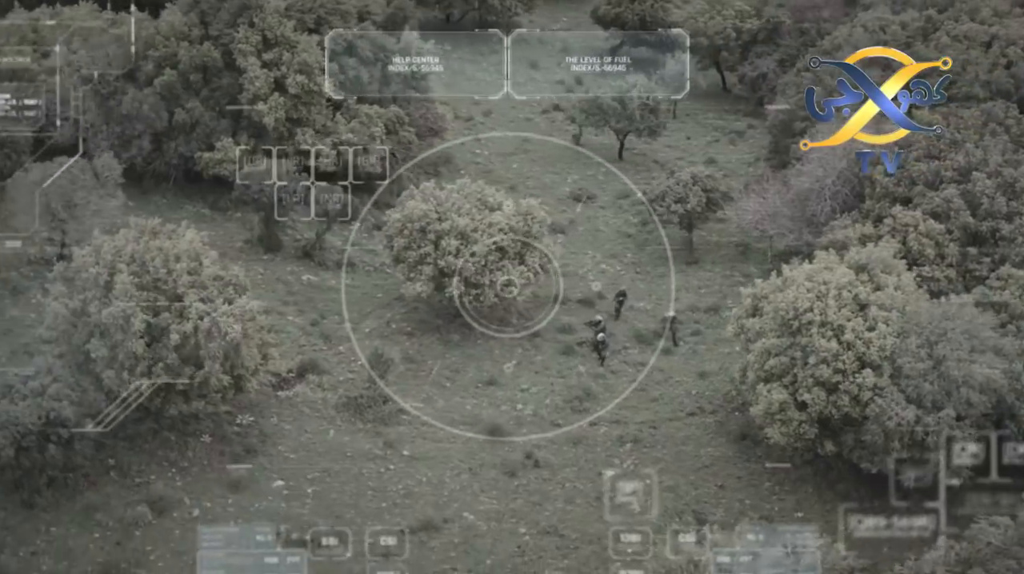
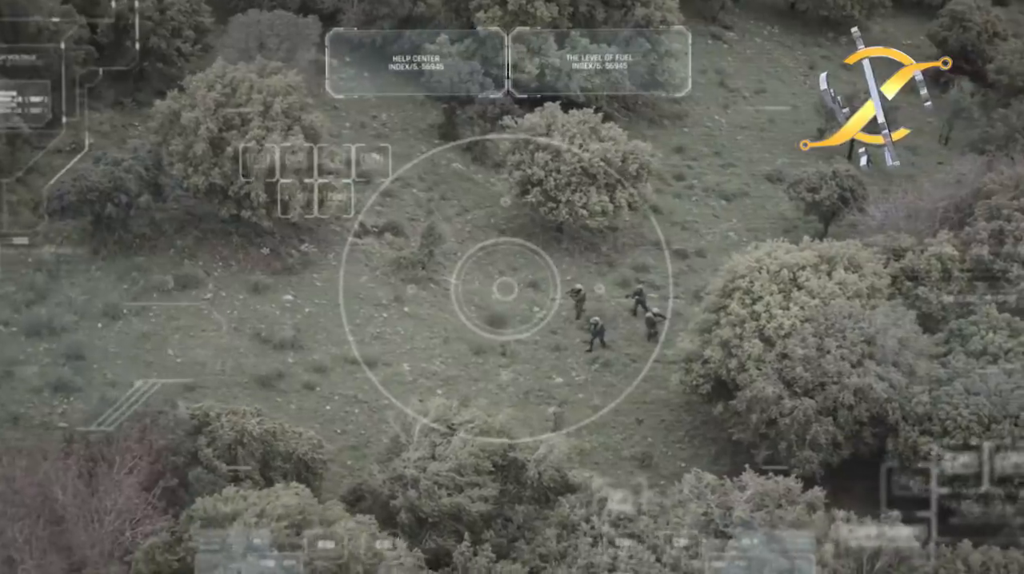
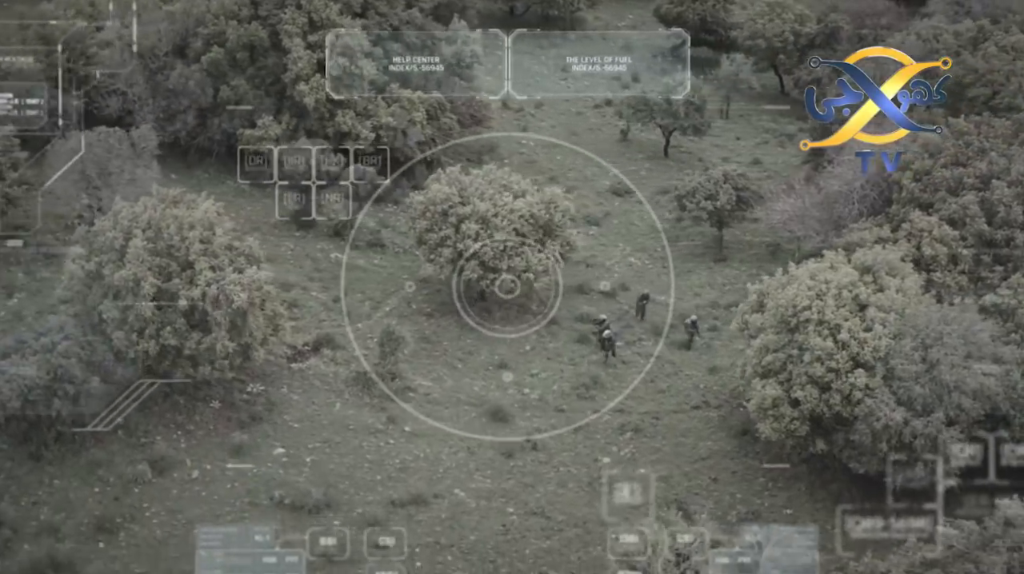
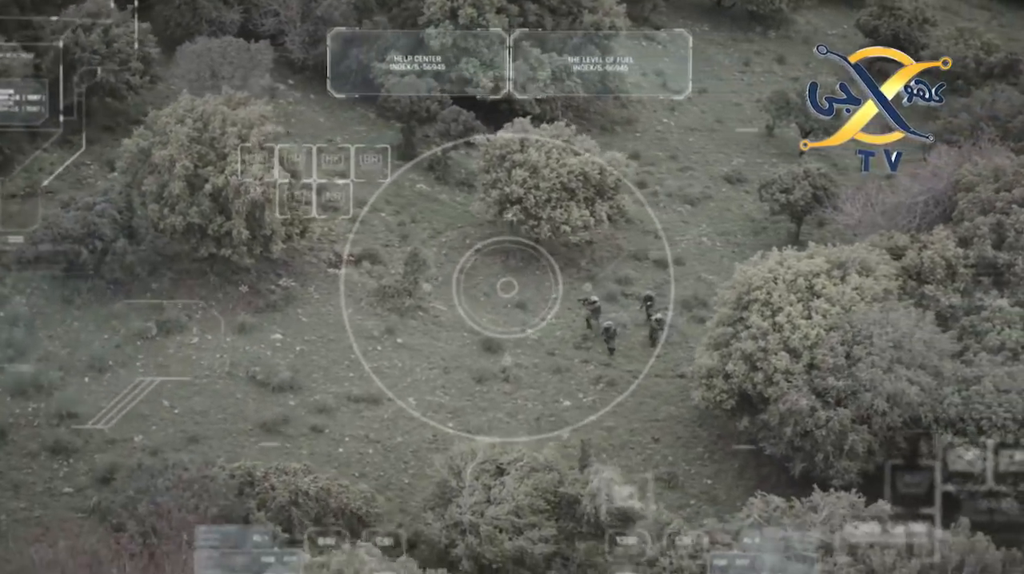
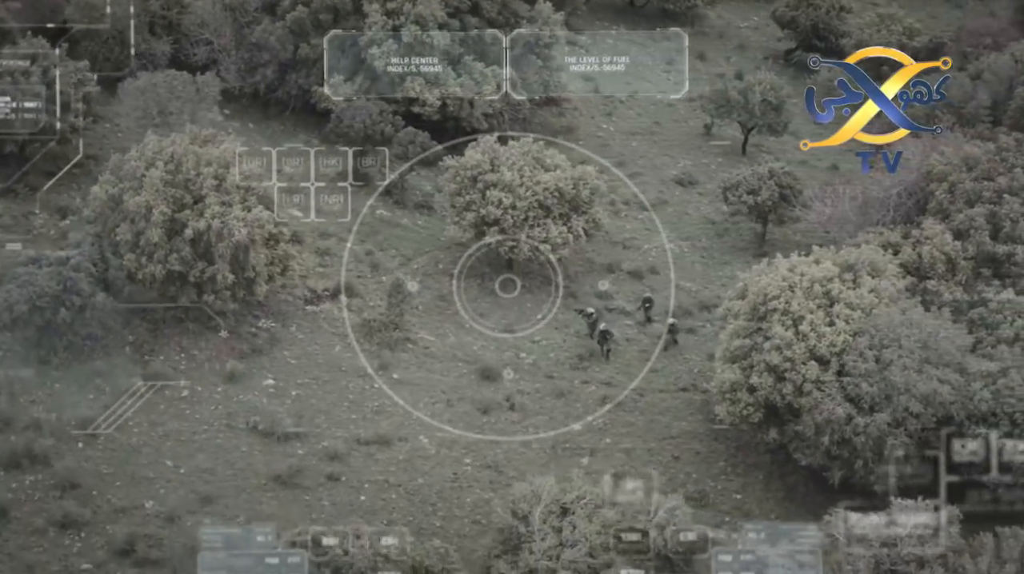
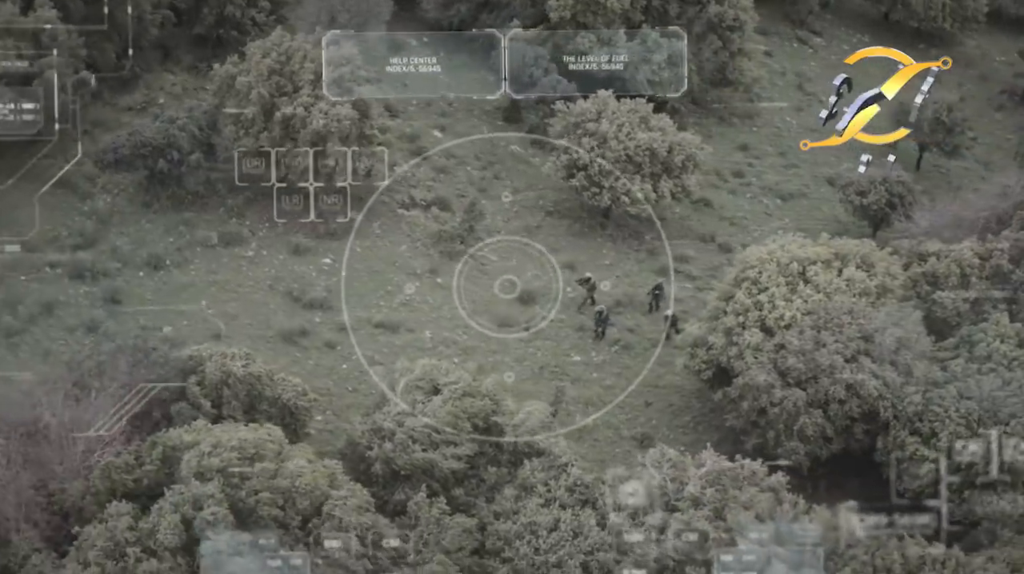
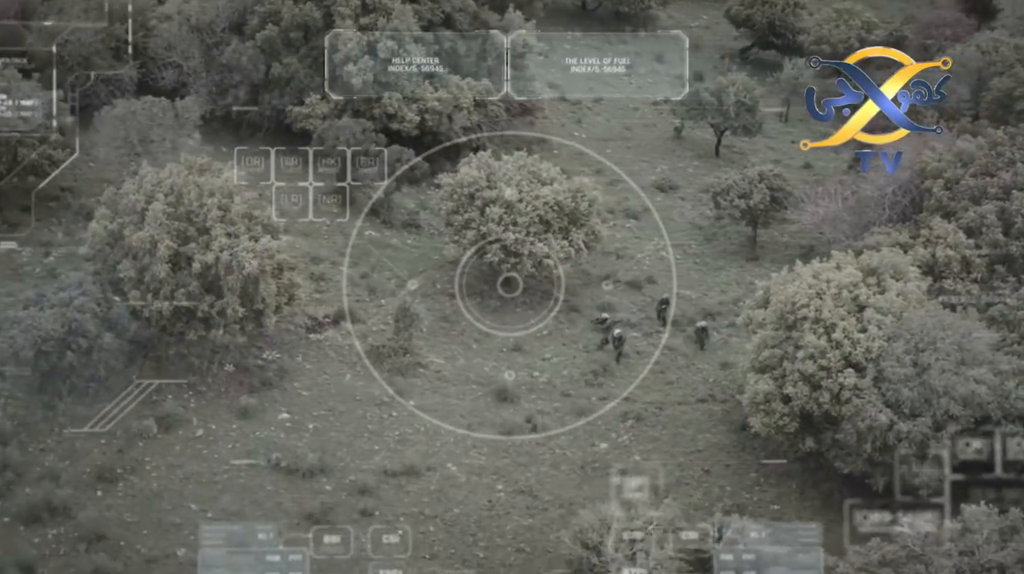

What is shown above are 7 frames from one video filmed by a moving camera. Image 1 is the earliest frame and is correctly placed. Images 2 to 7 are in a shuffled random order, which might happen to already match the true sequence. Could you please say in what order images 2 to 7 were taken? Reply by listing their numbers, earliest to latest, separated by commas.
3, 7, 5, 4, 2, 6
